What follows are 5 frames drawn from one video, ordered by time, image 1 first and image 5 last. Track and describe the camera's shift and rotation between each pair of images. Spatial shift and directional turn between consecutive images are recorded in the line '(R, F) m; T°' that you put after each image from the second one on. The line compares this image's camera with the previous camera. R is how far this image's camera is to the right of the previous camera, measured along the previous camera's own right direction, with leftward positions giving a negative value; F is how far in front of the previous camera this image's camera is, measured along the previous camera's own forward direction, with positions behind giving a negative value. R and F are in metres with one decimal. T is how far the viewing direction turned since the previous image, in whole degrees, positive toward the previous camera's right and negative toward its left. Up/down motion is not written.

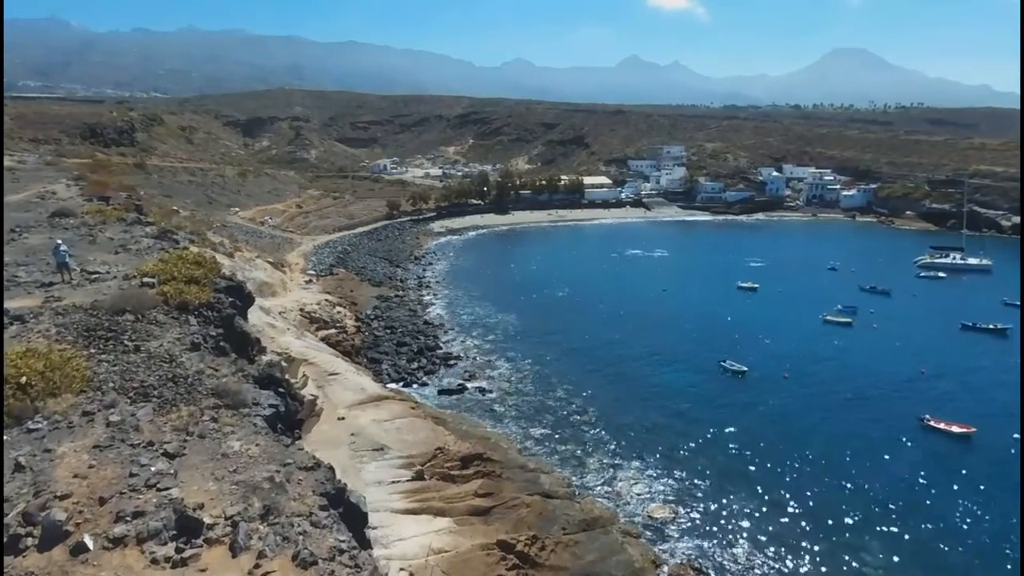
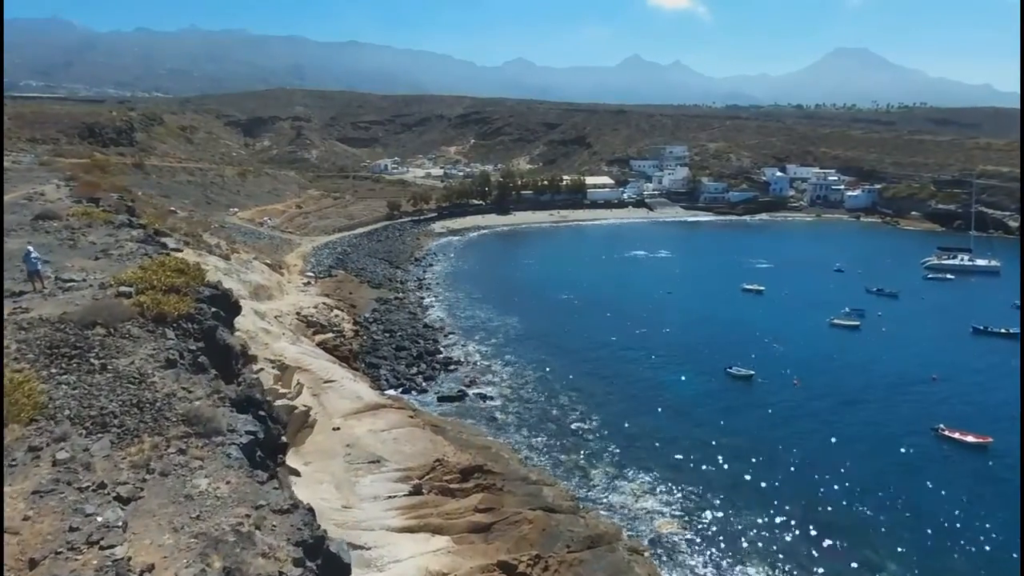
(0.0, +0.9) m; 0°
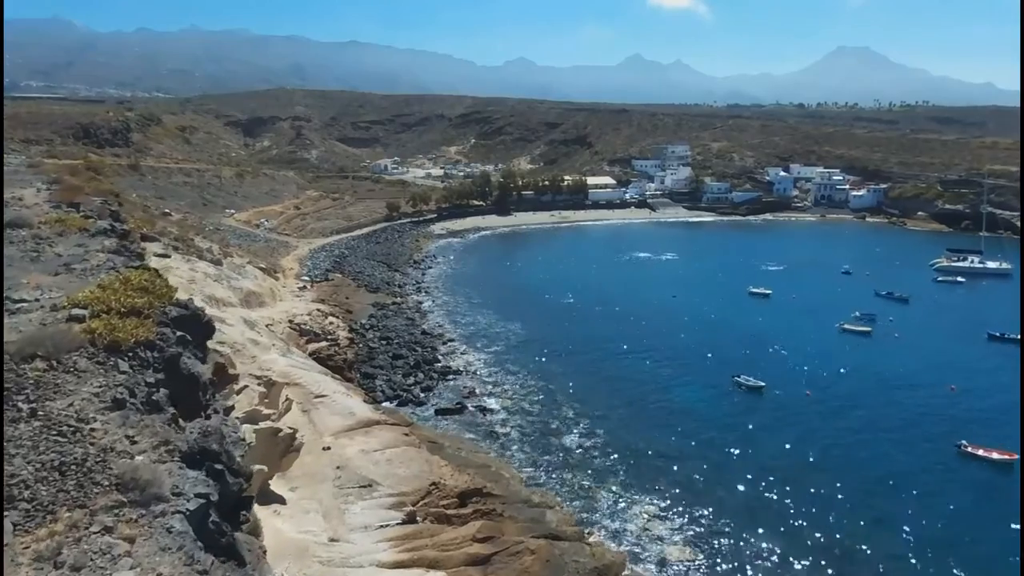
(0.0, +1.3) m; 0°
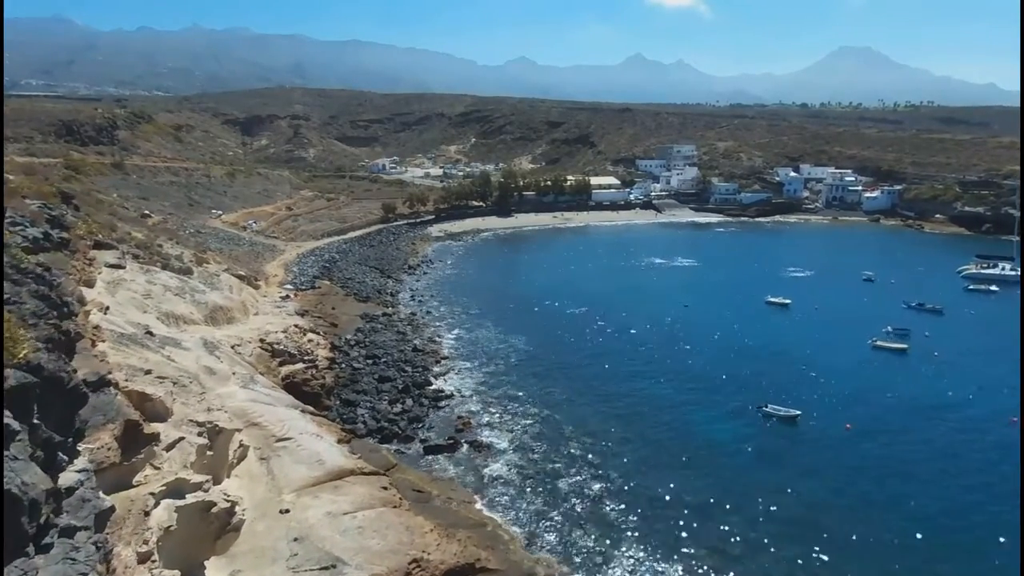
(0.0, +4.0) m; 0°
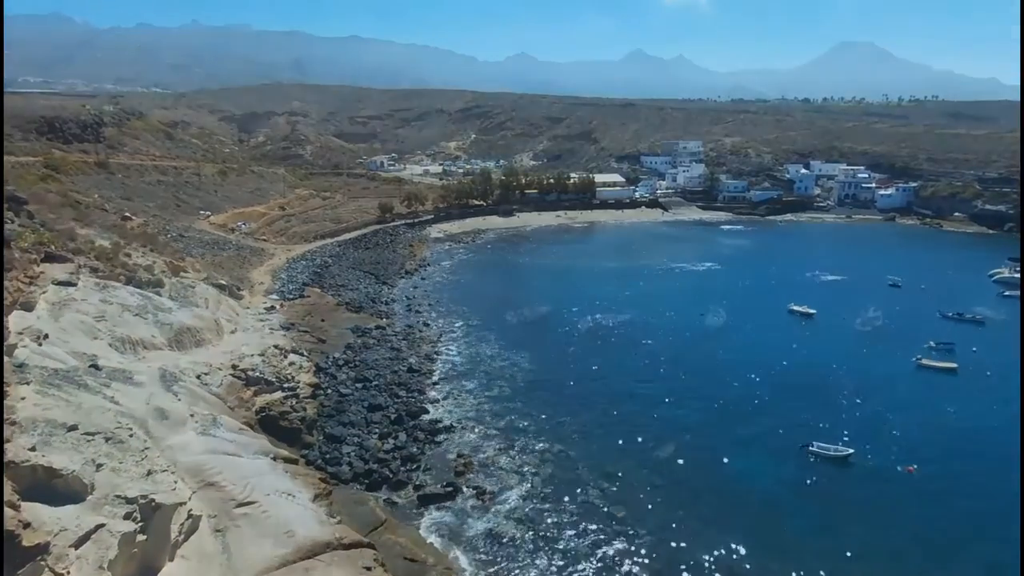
(-0.3, +3.8) m; 0°
